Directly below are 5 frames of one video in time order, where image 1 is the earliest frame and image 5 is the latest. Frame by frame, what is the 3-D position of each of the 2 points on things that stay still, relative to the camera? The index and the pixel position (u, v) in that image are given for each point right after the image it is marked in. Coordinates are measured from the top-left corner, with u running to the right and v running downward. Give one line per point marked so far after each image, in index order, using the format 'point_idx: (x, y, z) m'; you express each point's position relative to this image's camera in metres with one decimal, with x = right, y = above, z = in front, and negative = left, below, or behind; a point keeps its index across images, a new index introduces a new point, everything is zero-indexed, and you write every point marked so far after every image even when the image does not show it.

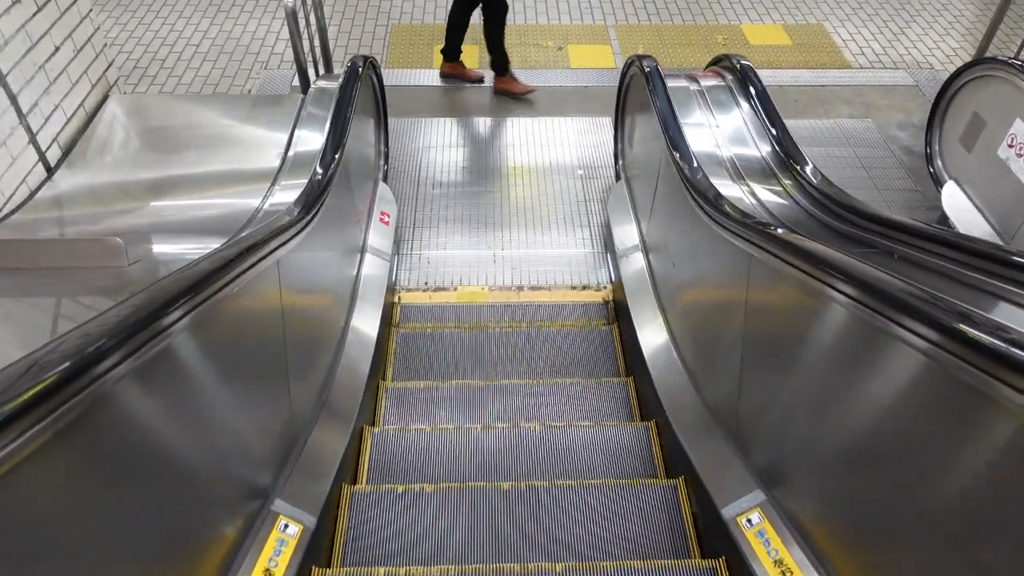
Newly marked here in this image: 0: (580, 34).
0: (+0.4, +1.5, +4.4) m
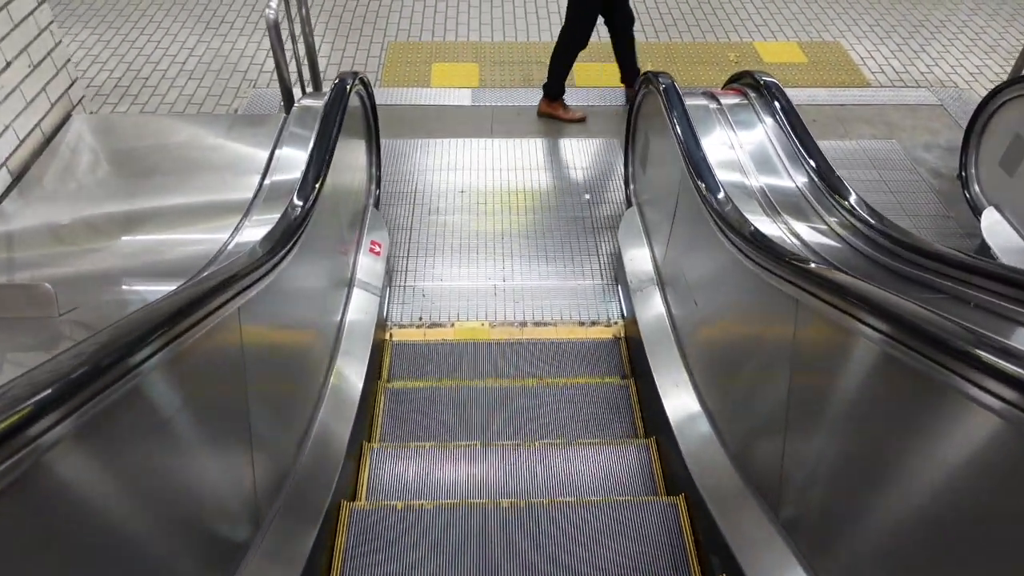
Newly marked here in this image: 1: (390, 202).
0: (+0.4, +1.4, +4.2) m
1: (-0.5, +0.4, +3.1) m
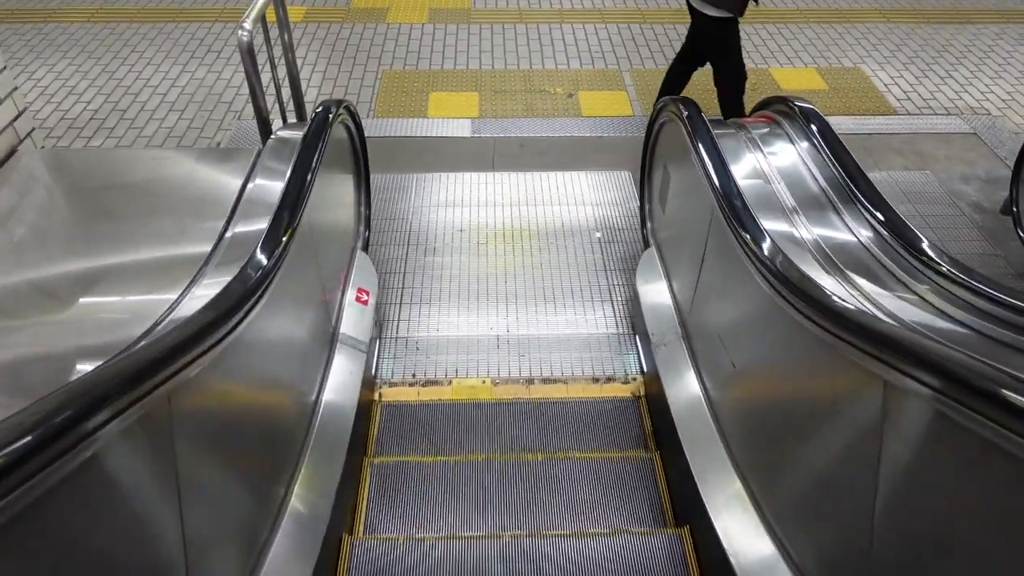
0: (+0.4, +1.1, +4.0) m
1: (-0.5, +0.2, +2.9) m
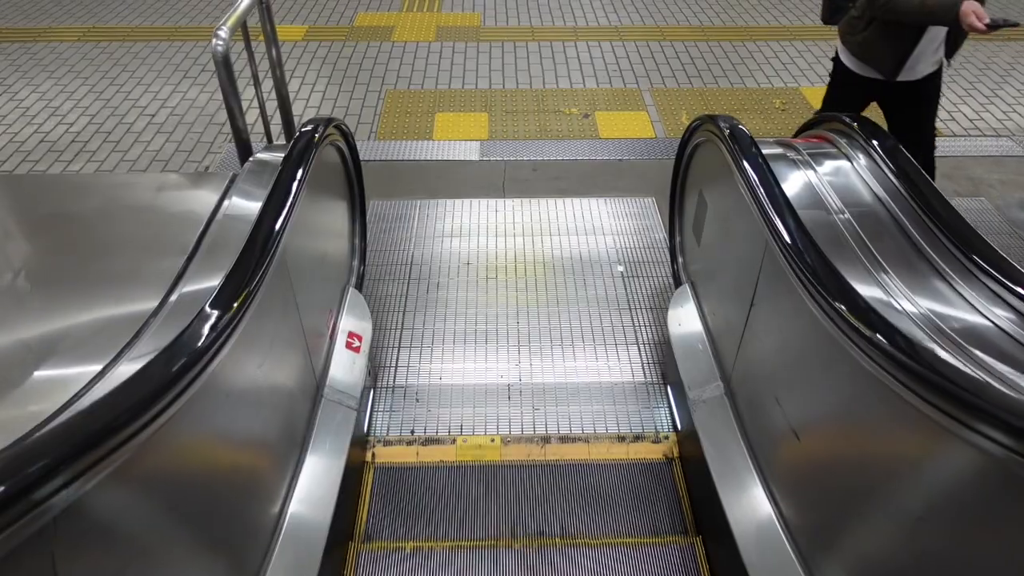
0: (+0.5, +1.0, +3.7) m
1: (-0.5, 0.0, +2.6) m
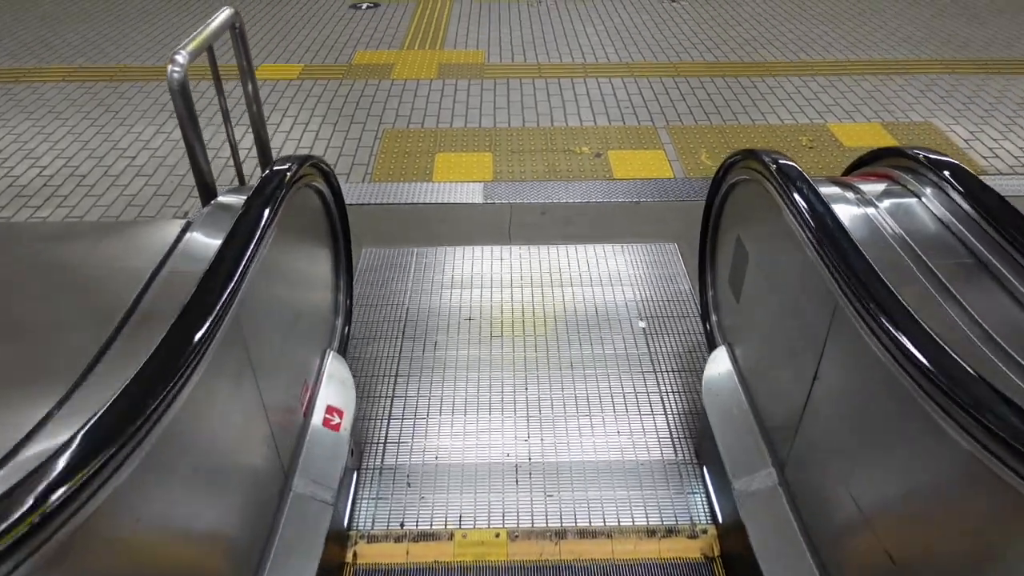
0: (+0.5, +0.7, +3.5) m
1: (-0.4, -0.1, +2.3) m
